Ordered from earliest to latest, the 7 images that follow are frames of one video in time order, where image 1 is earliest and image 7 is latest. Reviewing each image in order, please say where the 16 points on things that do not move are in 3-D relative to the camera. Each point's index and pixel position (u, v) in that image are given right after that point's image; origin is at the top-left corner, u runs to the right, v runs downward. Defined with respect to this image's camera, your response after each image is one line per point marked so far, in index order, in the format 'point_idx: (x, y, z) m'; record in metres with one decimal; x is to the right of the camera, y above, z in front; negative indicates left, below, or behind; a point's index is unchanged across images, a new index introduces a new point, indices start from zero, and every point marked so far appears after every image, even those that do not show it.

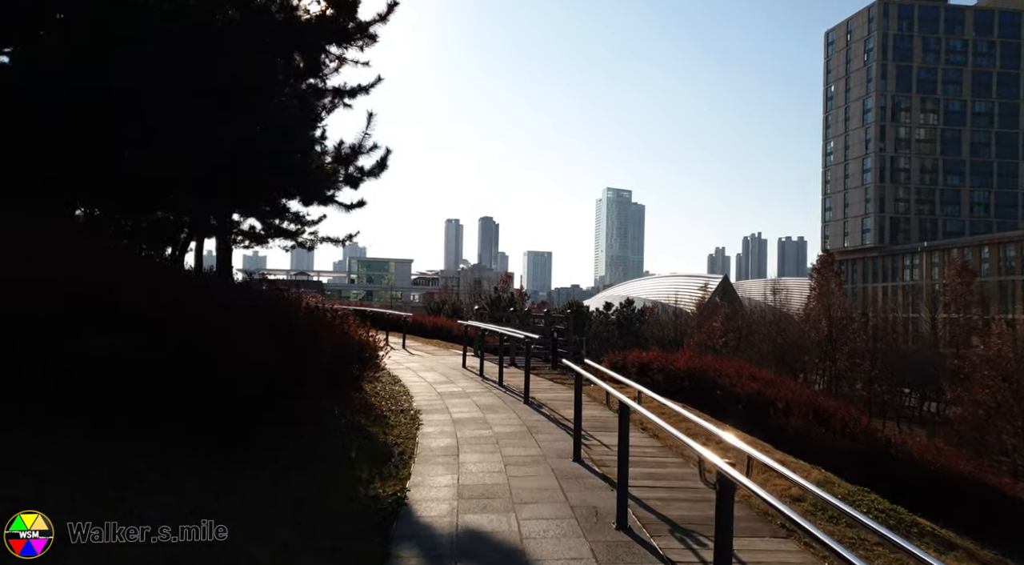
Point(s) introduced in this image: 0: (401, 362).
0: (-2.0, -1.4, +12.5) m
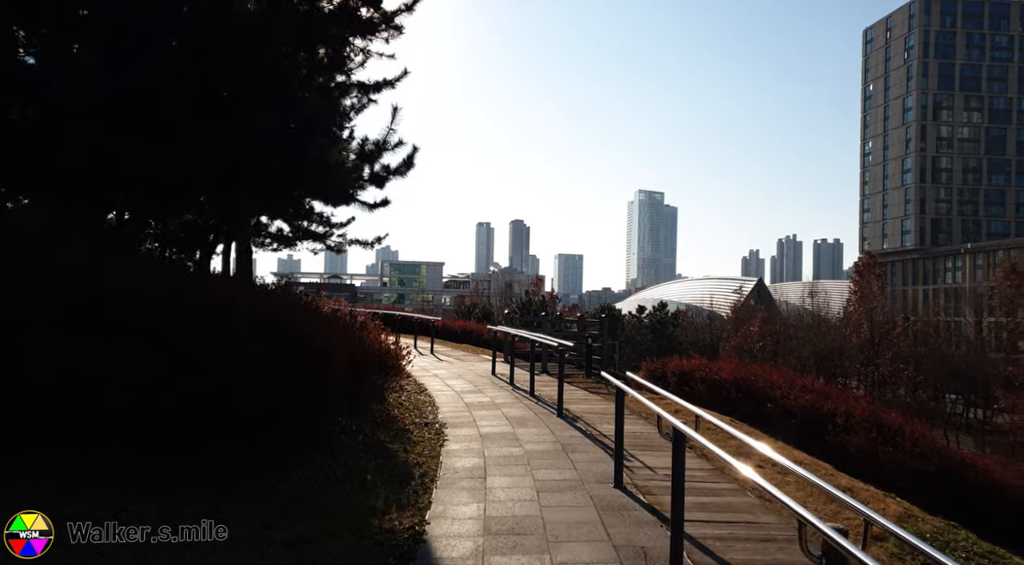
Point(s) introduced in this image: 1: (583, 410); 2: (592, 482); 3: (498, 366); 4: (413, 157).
0: (-1.5, -1.5, +12.0) m
1: (+0.8, -1.4, +7.7) m
2: (+0.6, -1.4, +4.9) m
3: (-0.3, -1.5, +12.2) m
4: (-1.7, +2.1, +11.5) m
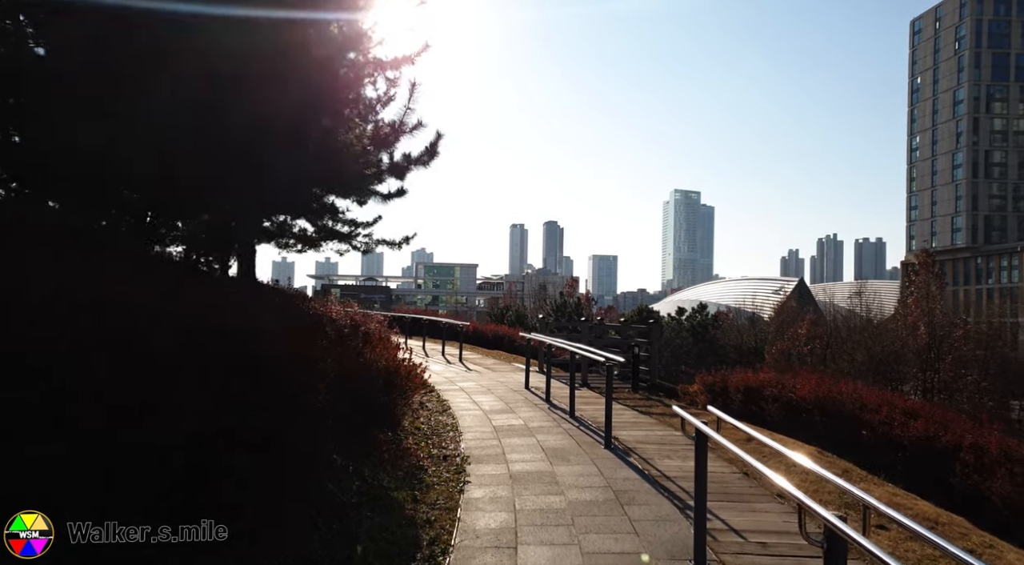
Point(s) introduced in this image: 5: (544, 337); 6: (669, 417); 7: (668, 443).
0: (-0.9, -1.5, +10.7) m
1: (+1.1, -1.4, +6.4) m
2: (+0.8, -1.4, +3.6) m
3: (+0.3, -1.5, +10.9) m
4: (-1.1, +2.1, +10.3) m
5: (+0.5, -0.8, +10.0) m
6: (+1.7, -1.5, +7.7) m
7: (+1.4, -1.5, +6.2) m
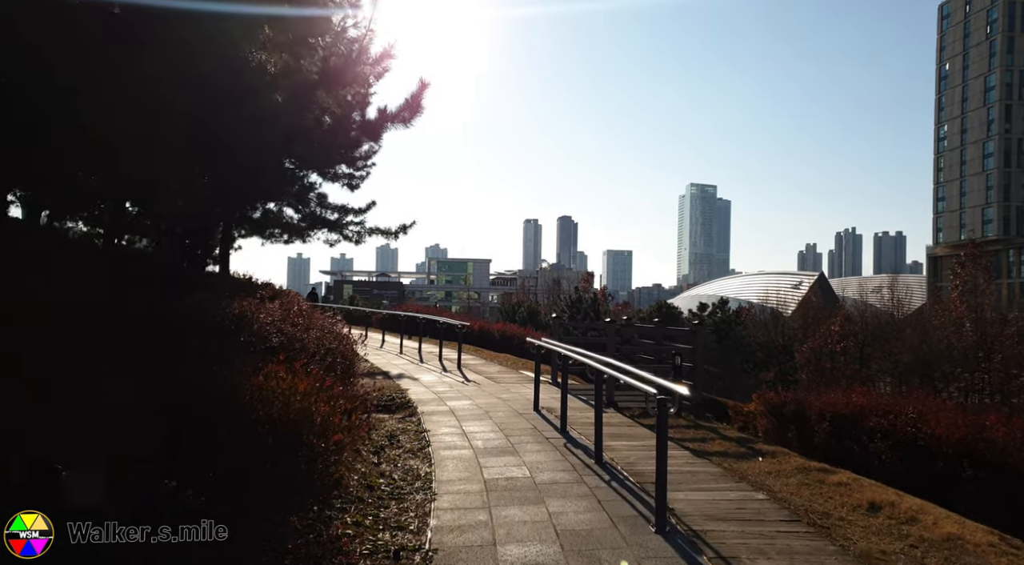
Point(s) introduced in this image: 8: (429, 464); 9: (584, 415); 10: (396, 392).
0: (-0.8, -1.4, +8.5) m
1: (+1.1, -1.4, +4.1) m
2: (+0.7, -1.4, +1.4) m
3: (+0.4, -1.4, +8.7) m
4: (-1.1, +2.2, +8.0) m
5: (+0.5, -0.7, +7.8) m
6: (+1.8, -1.4, +5.4) m
7: (+1.4, -1.4, +4.0) m
8: (-0.6, -1.4, +5.2) m
9: (+0.8, -1.4, +7.3) m
10: (-1.5, -1.4, +8.9) m
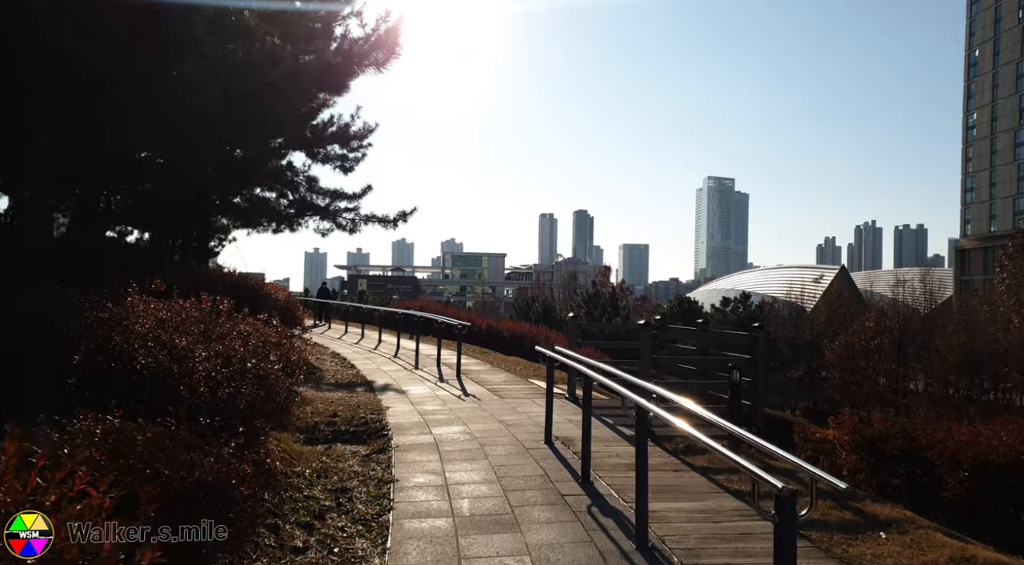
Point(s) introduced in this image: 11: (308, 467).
0: (-0.8, -1.3, +6.7) m
1: (+1.1, -1.3, +2.2) m
2: (+0.6, -1.3, -0.5) m
3: (+0.5, -1.3, +6.8) m
4: (-1.0, +2.2, +6.2) m
5: (+0.6, -0.6, +5.9) m
6: (+1.7, -1.4, +3.5) m
7: (+1.4, -1.3, +2.1) m
8: (-0.7, -1.3, +3.4) m
9: (+0.8, -1.3, +5.4) m
10: (-1.4, -1.3, +7.1) m
11: (-1.4, -1.3, +4.8) m
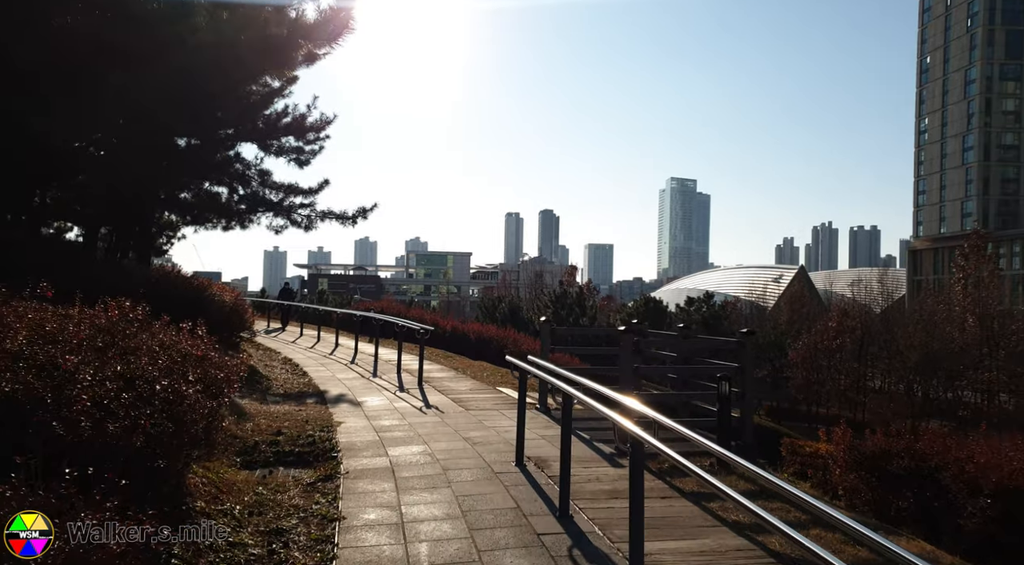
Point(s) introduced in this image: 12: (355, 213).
0: (-1.1, -1.4, +6.0) m
1: (+1.0, -1.3, +1.7) m
2: (+0.7, -1.4, -1.1) m
3: (+0.2, -1.3, +6.2) m
4: (-1.3, +2.2, +5.5) m
5: (+0.3, -0.6, +5.3) m
6: (+1.6, -1.4, +3.0) m
7: (+1.3, -1.3, +1.5) m
8: (-0.8, -1.4, +2.7) m
9: (+0.6, -1.3, +4.8) m
10: (-1.7, -1.3, +6.4) m
11: (-1.6, -1.3, +4.0) m
12: (-3.4, +1.5, +14.4) m
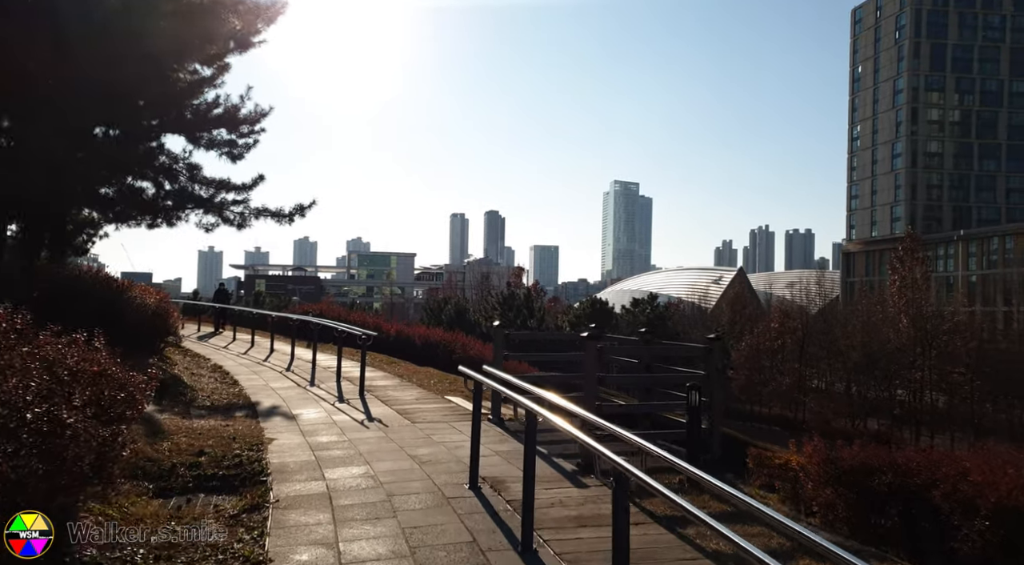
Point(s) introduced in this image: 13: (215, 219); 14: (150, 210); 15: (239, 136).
0: (-1.4, -1.4, +5.4) m
1: (+1.0, -1.3, +1.2) m
2: (+0.9, -1.4, -1.6) m
3: (-0.2, -1.4, +5.7) m
4: (-1.6, +2.2, +4.8) m
5: (0.0, -0.6, +4.8) m
6: (+1.5, -1.4, +2.6) m
7: (+1.3, -1.3, +1.1) m
8: (-0.9, -1.4, +2.1) m
9: (+0.3, -1.4, +4.4) m
10: (-2.1, -1.4, +5.7) m
11: (-1.8, -1.3, +3.4) m
12: (-4.4, +1.4, +13.6) m
13: (-6.3, +1.4, +14.8) m
14: (-7.5, +1.6, +14.0) m
15: (-5.7, +3.1, +14.4) m
